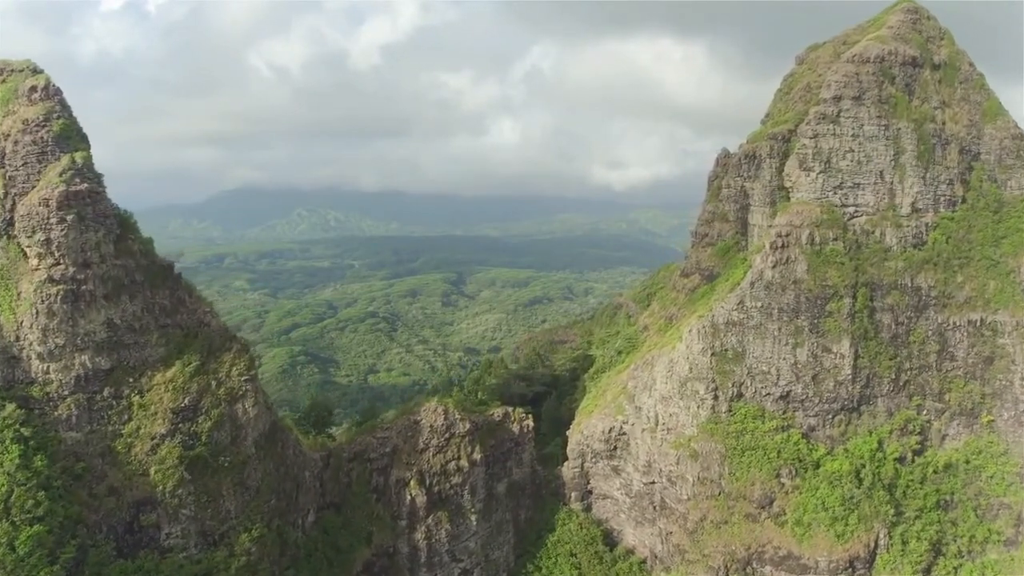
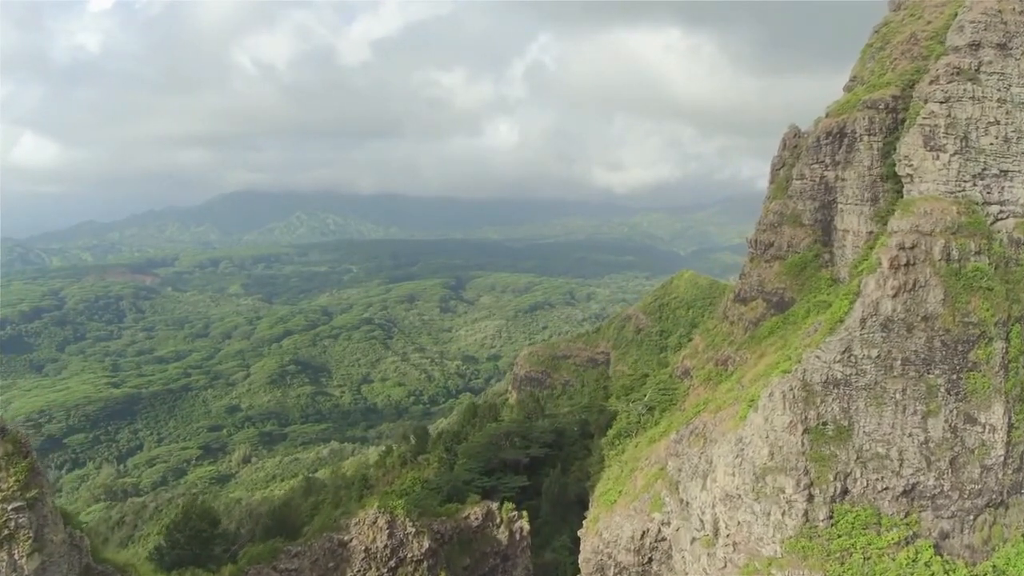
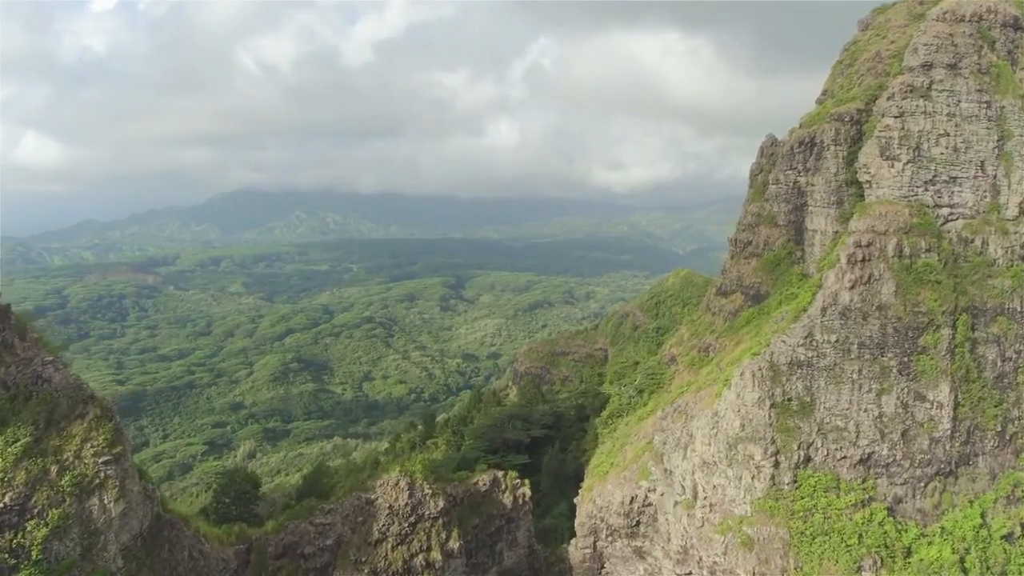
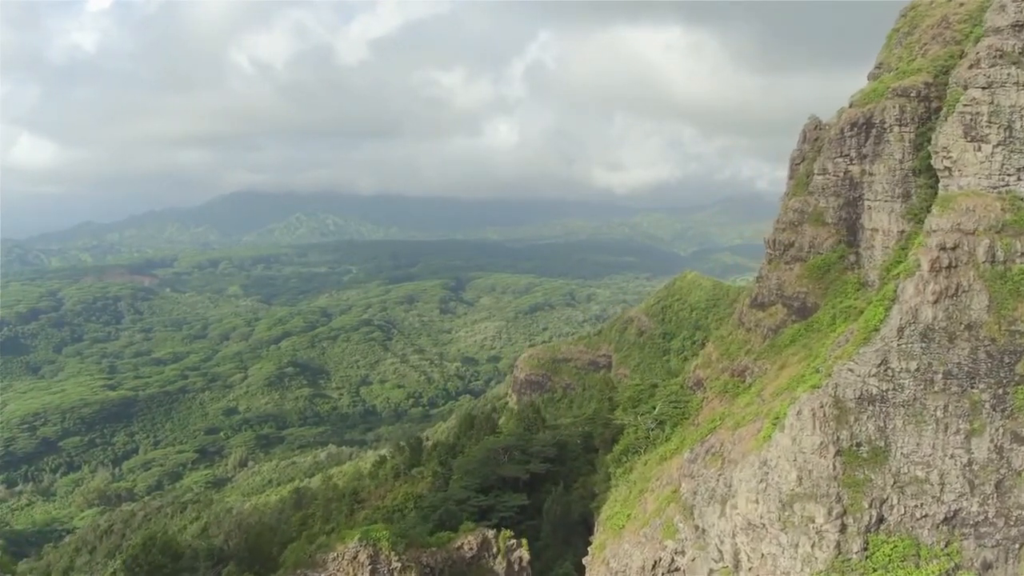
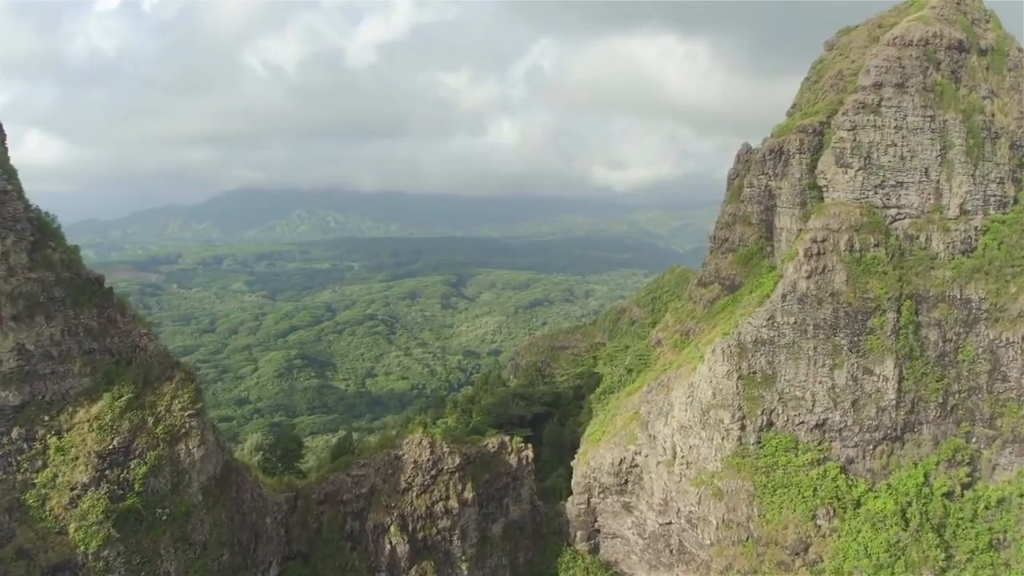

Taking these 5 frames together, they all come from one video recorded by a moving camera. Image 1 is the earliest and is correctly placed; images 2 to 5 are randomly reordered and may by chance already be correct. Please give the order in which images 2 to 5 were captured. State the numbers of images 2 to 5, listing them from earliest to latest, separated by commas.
5, 3, 2, 4
